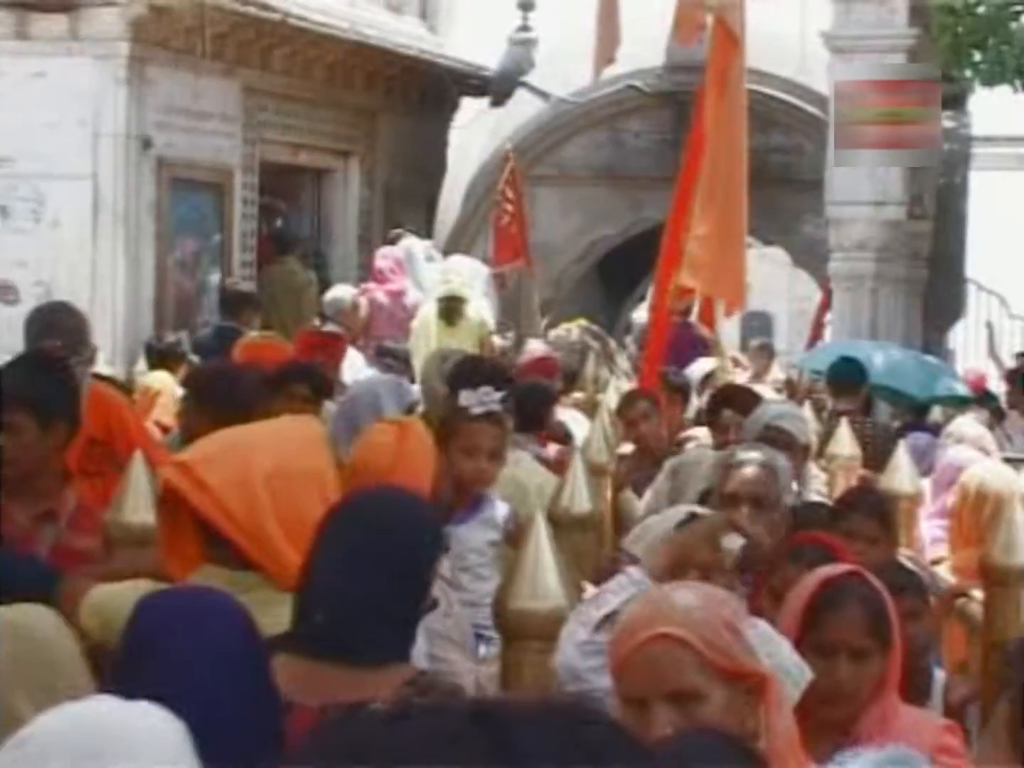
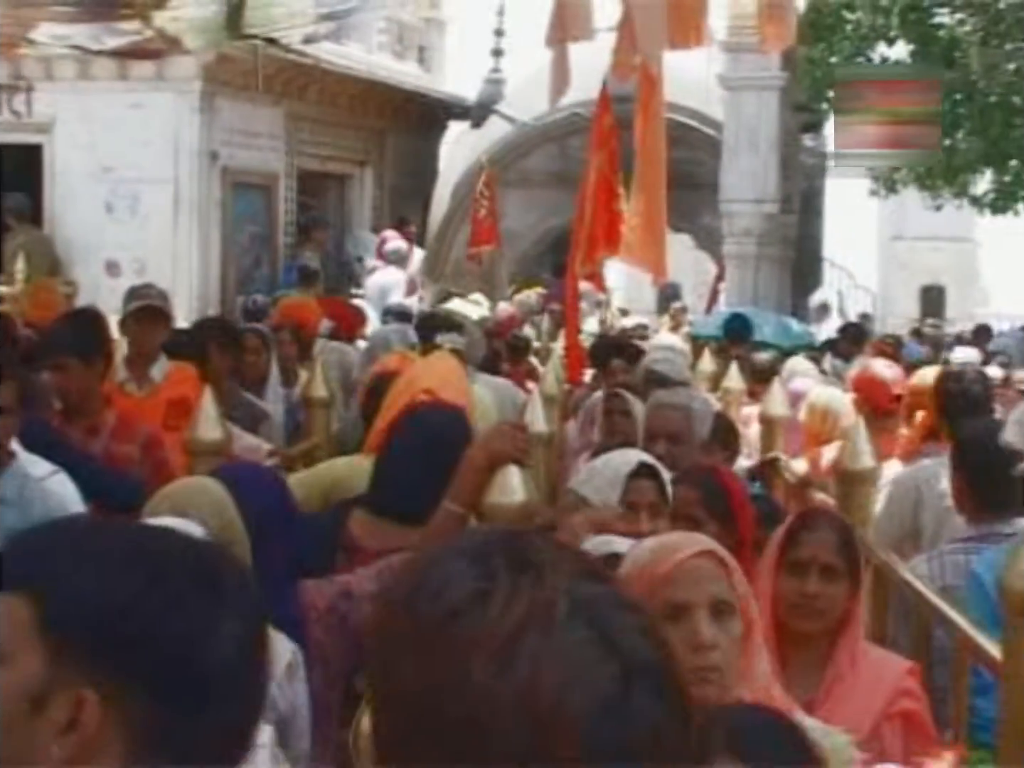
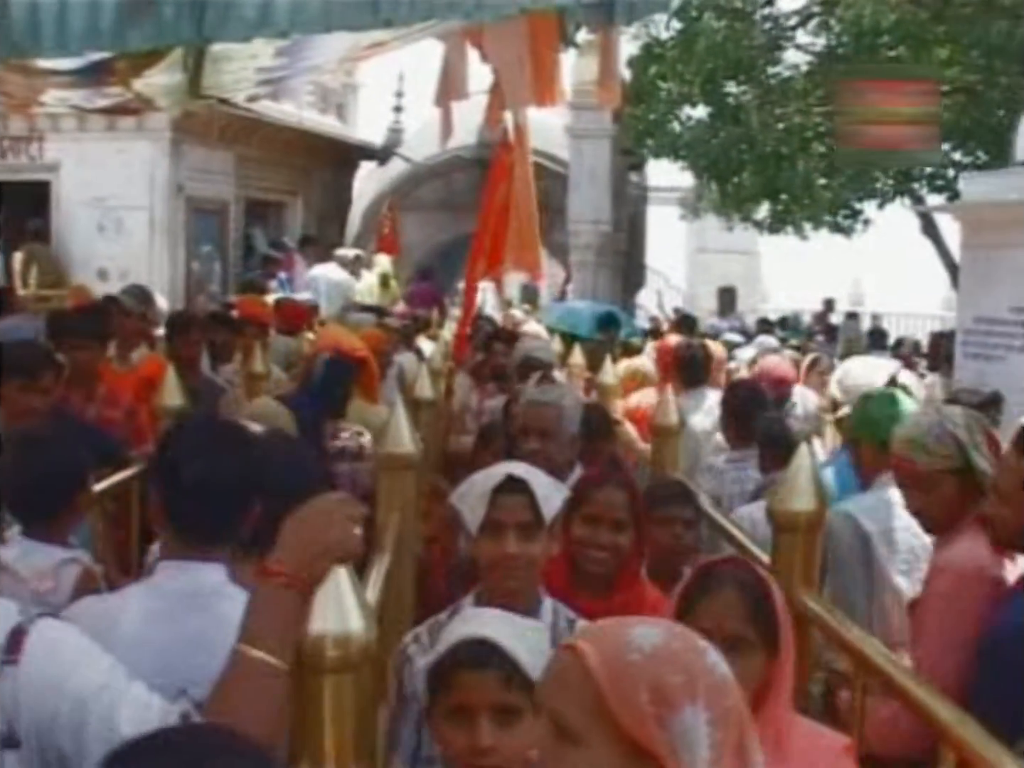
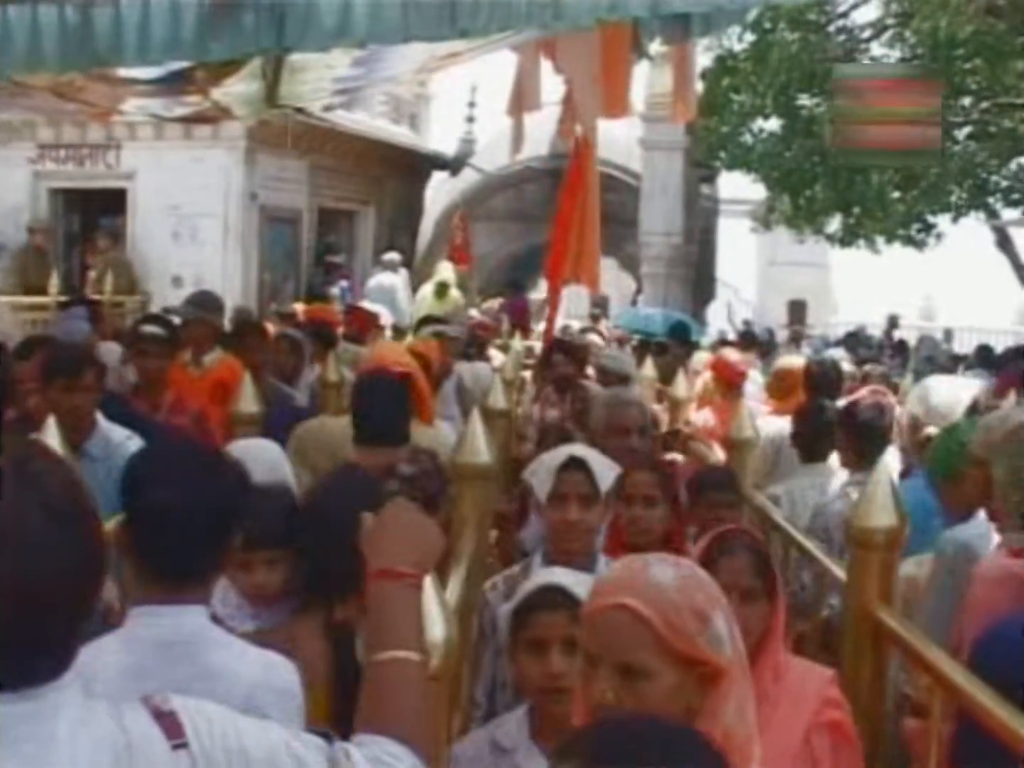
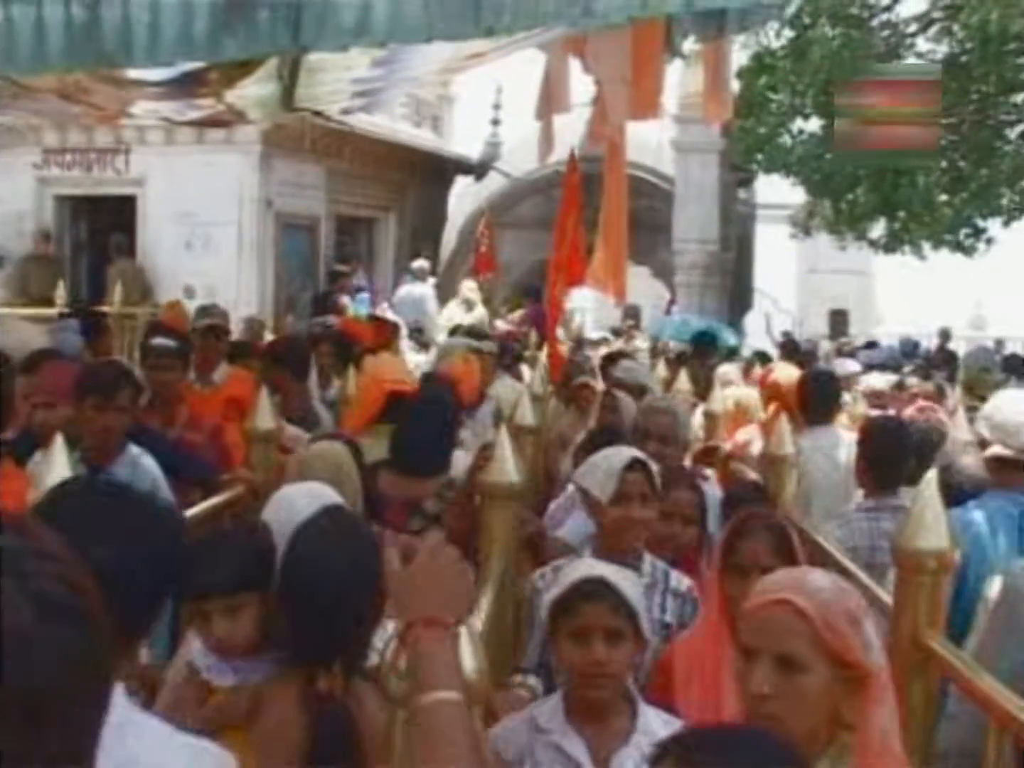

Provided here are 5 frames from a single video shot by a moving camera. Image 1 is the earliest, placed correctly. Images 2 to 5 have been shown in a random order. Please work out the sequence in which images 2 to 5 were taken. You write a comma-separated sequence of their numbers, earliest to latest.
2, 5, 4, 3
